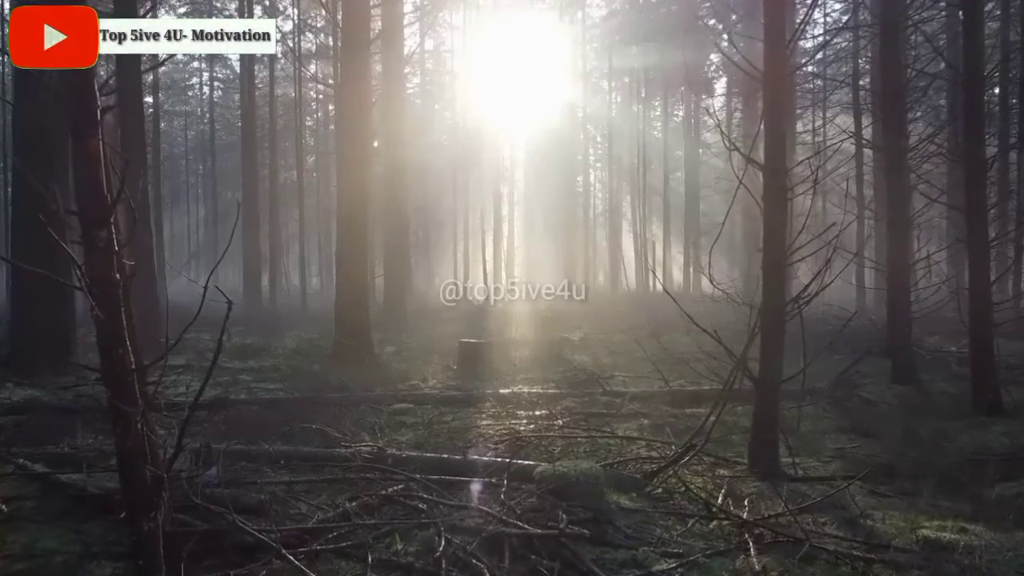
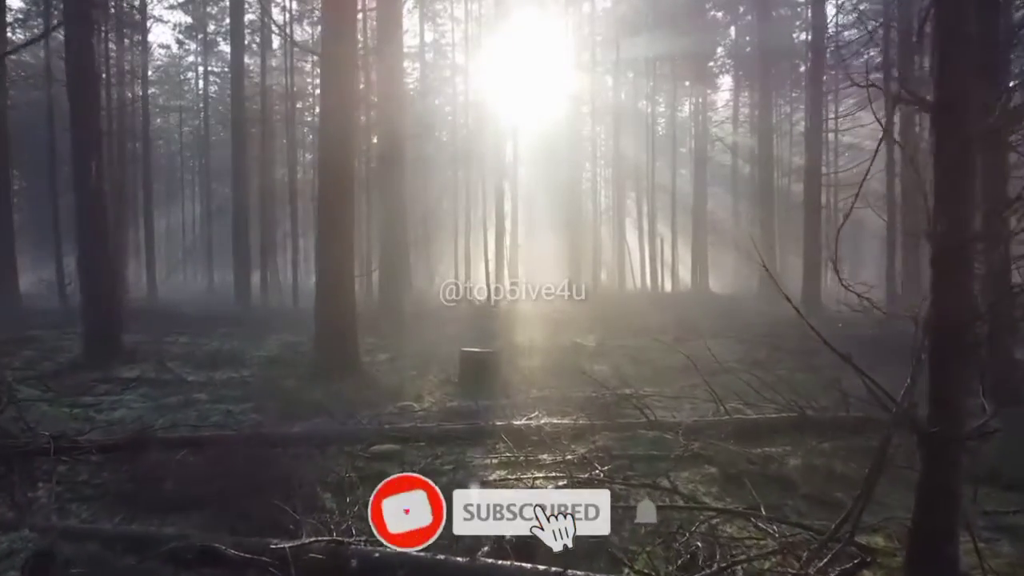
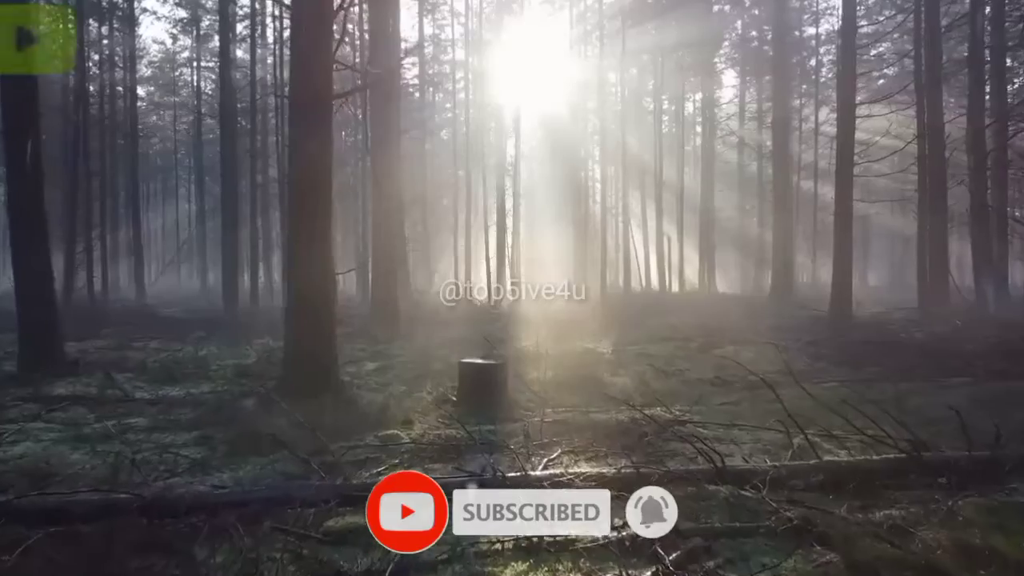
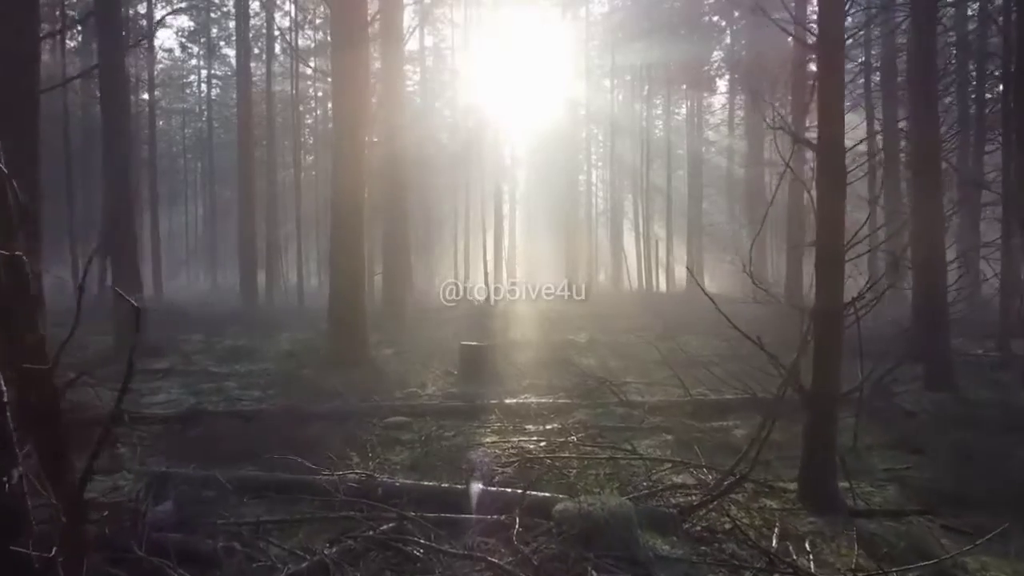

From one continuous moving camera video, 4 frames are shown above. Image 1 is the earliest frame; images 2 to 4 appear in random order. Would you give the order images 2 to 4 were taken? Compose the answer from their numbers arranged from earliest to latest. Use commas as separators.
4, 2, 3
